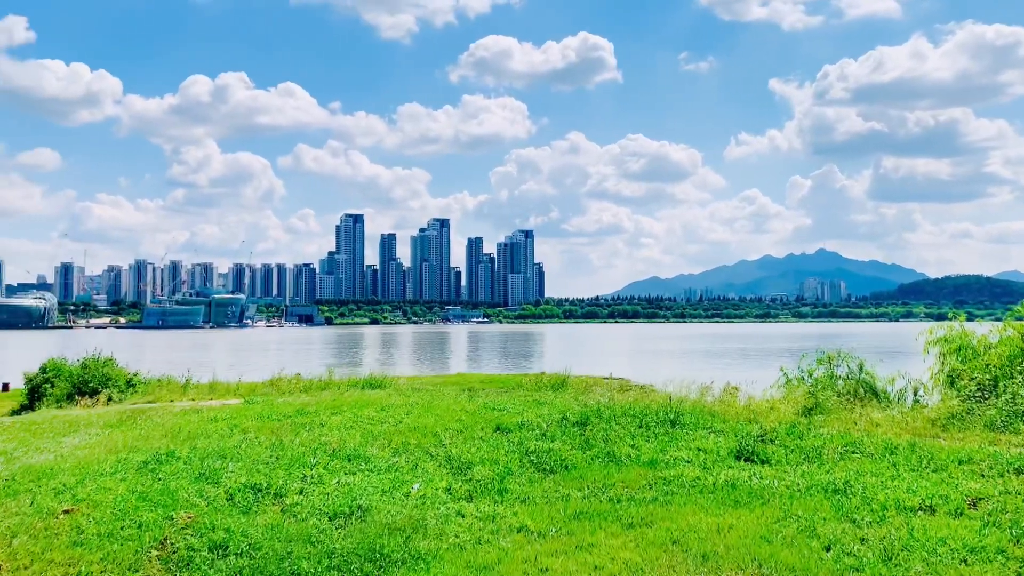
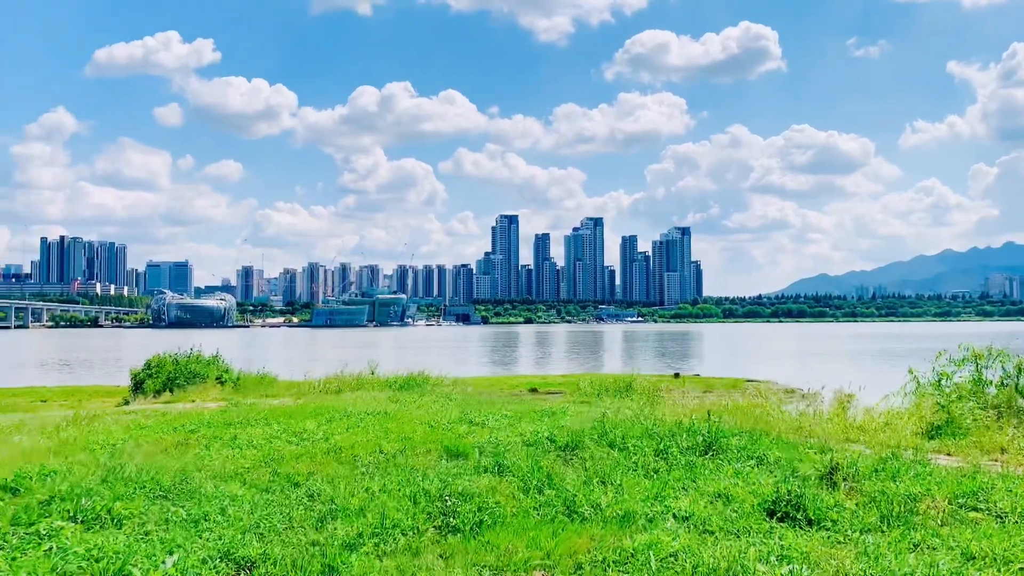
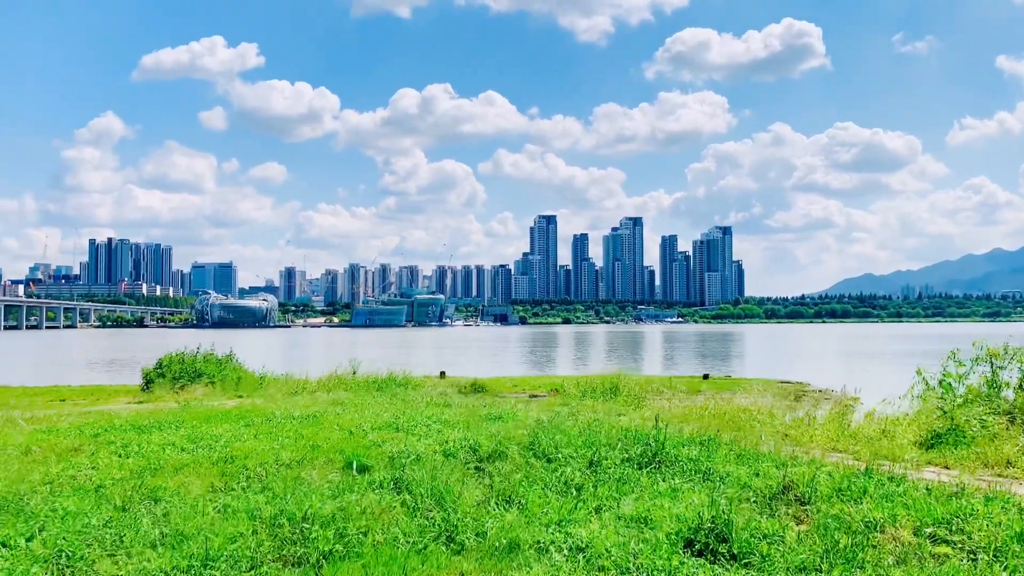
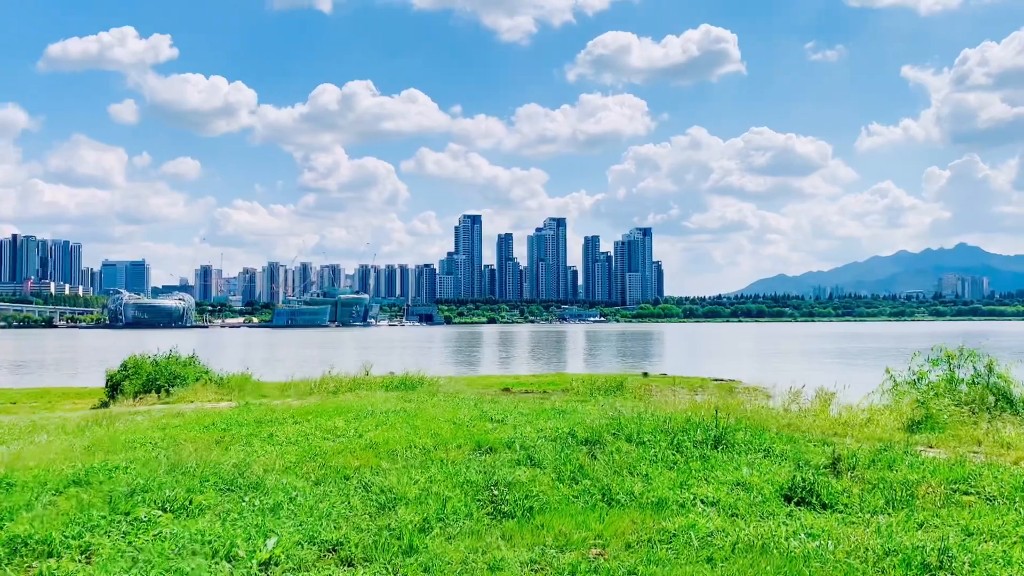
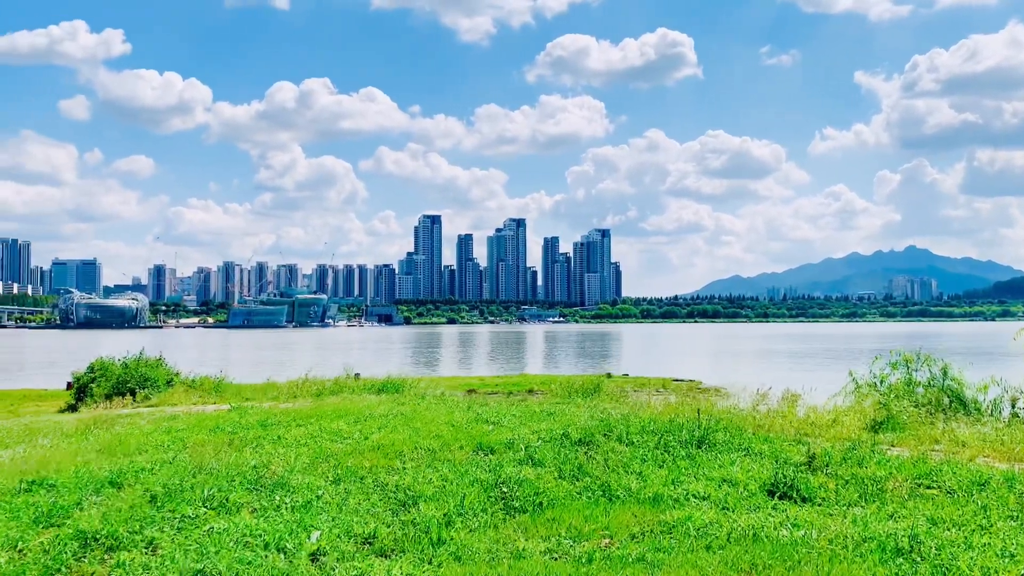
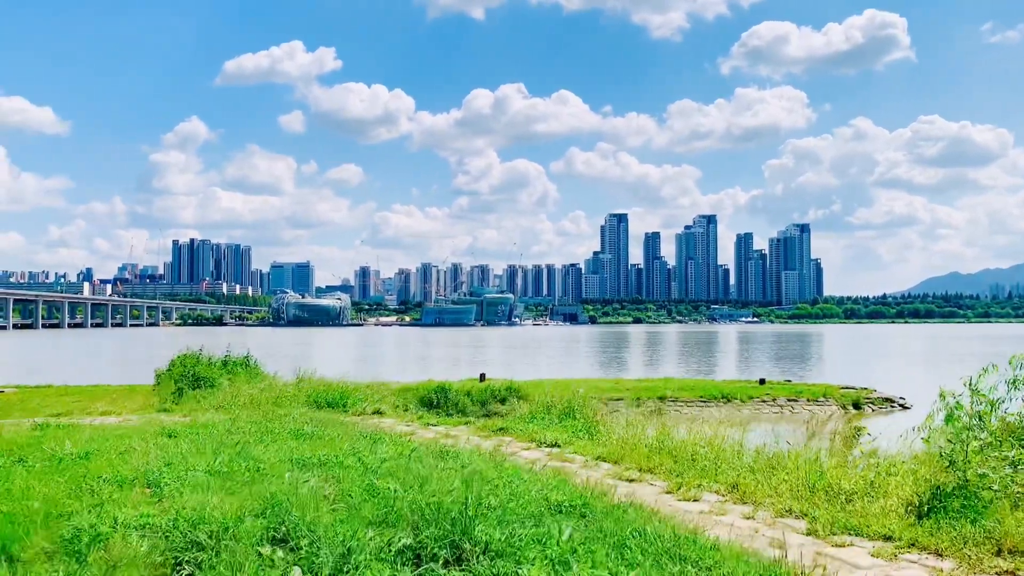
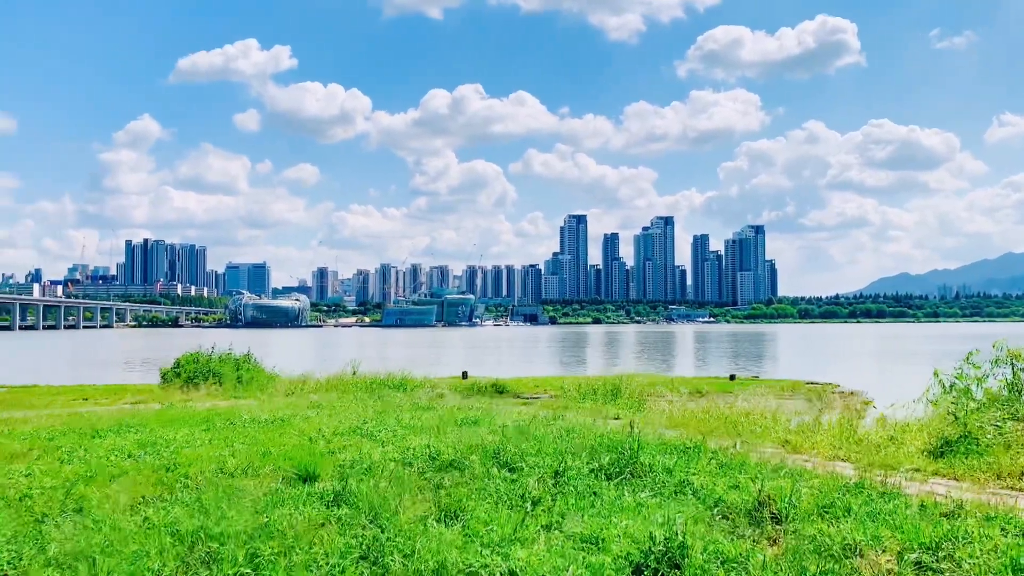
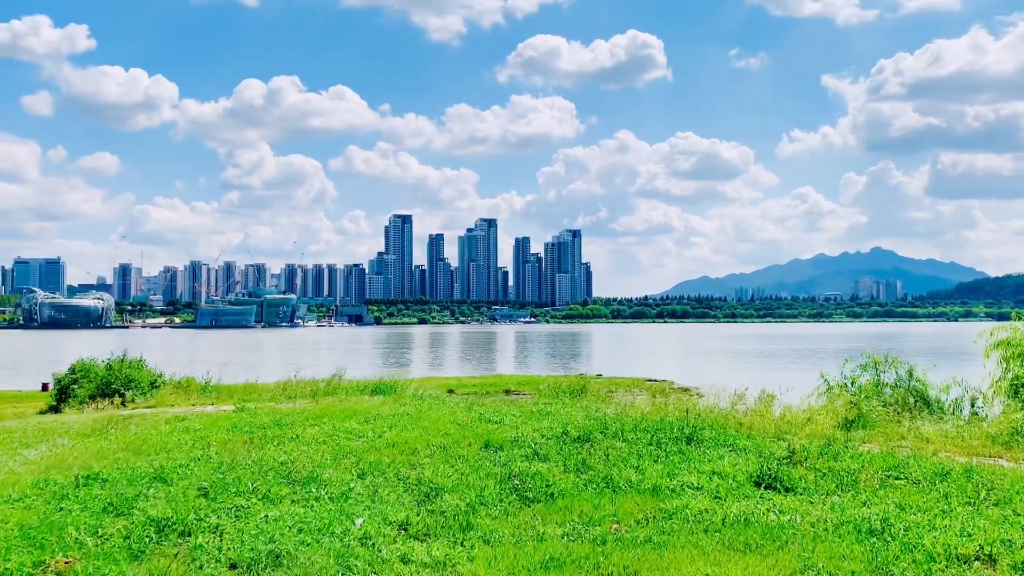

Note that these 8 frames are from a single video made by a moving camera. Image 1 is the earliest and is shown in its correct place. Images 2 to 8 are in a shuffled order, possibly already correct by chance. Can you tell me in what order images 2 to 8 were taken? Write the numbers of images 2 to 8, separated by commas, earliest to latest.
8, 5, 4, 2, 3, 7, 6
